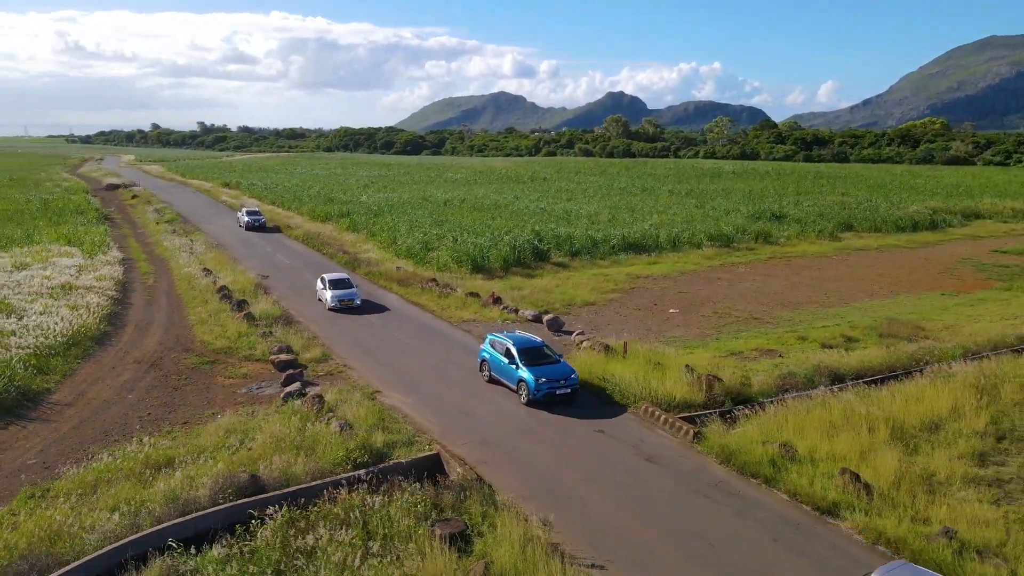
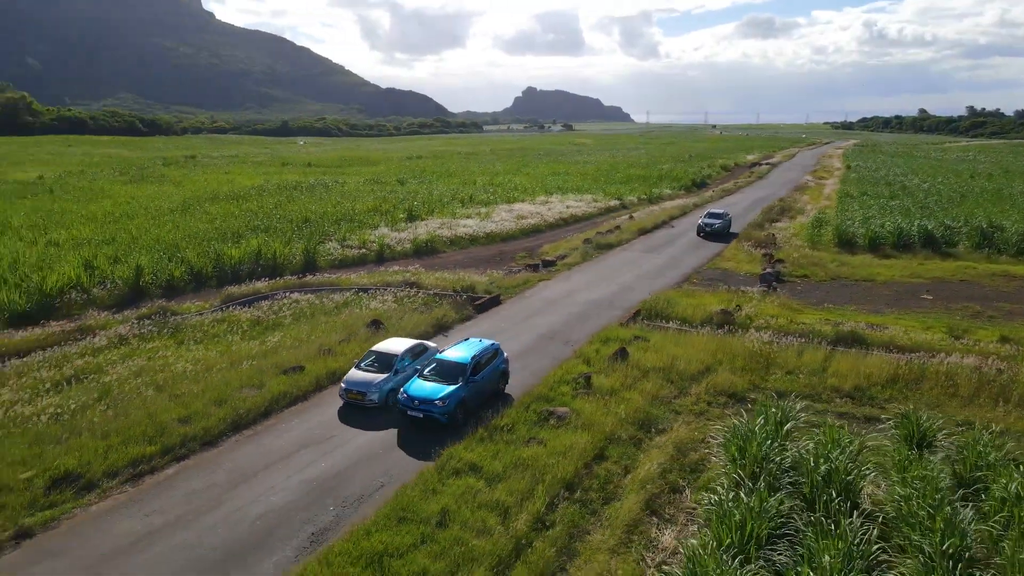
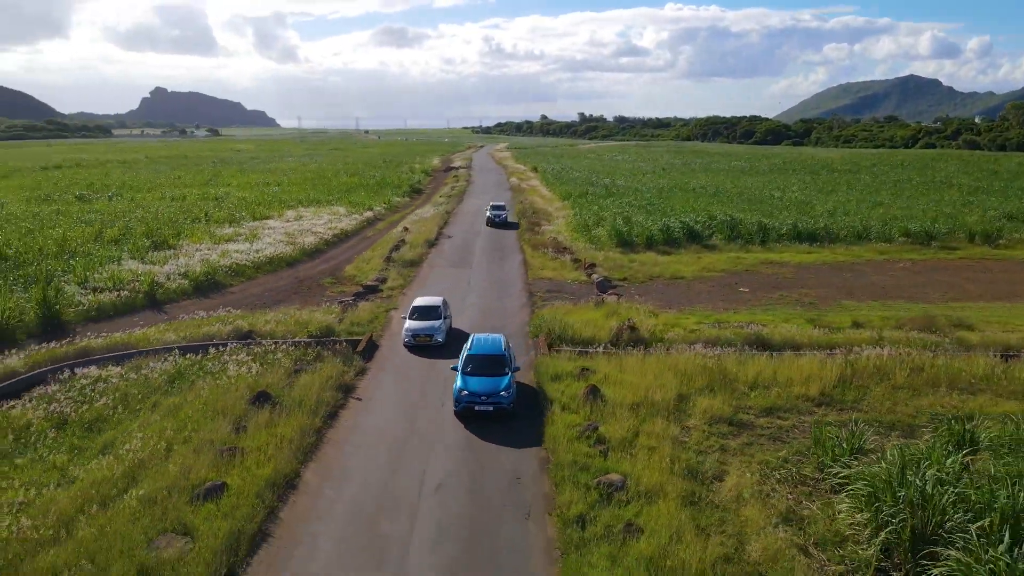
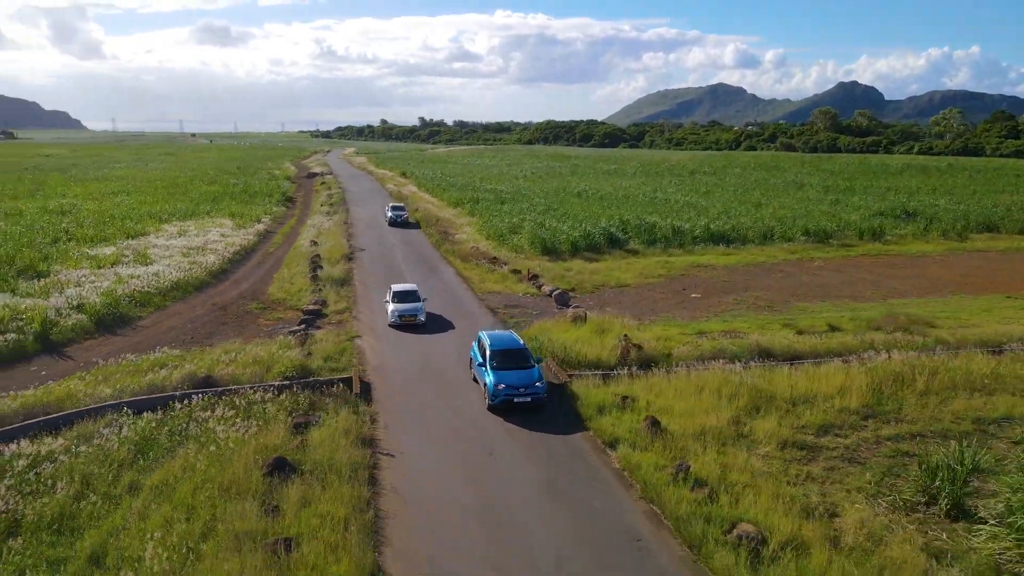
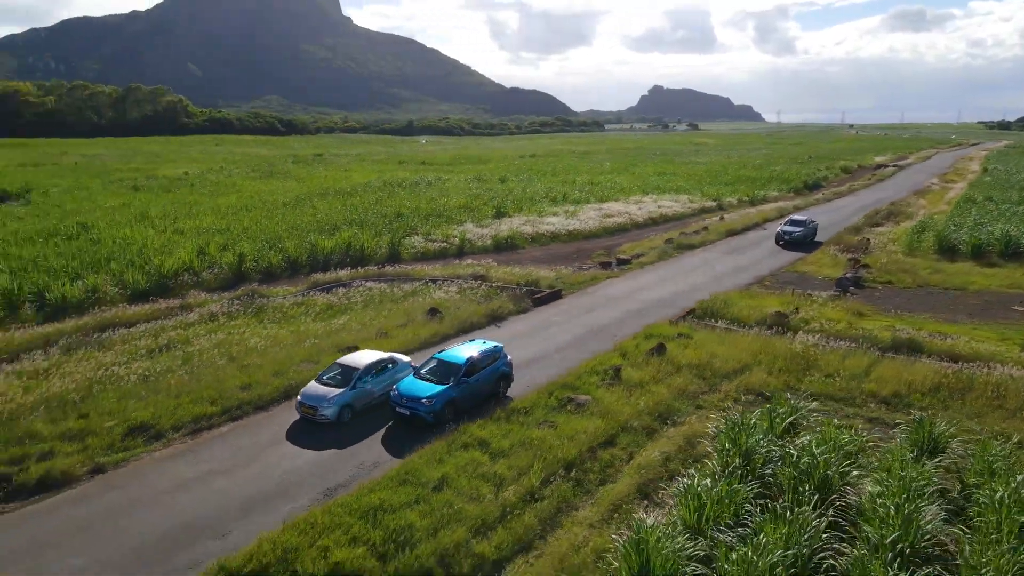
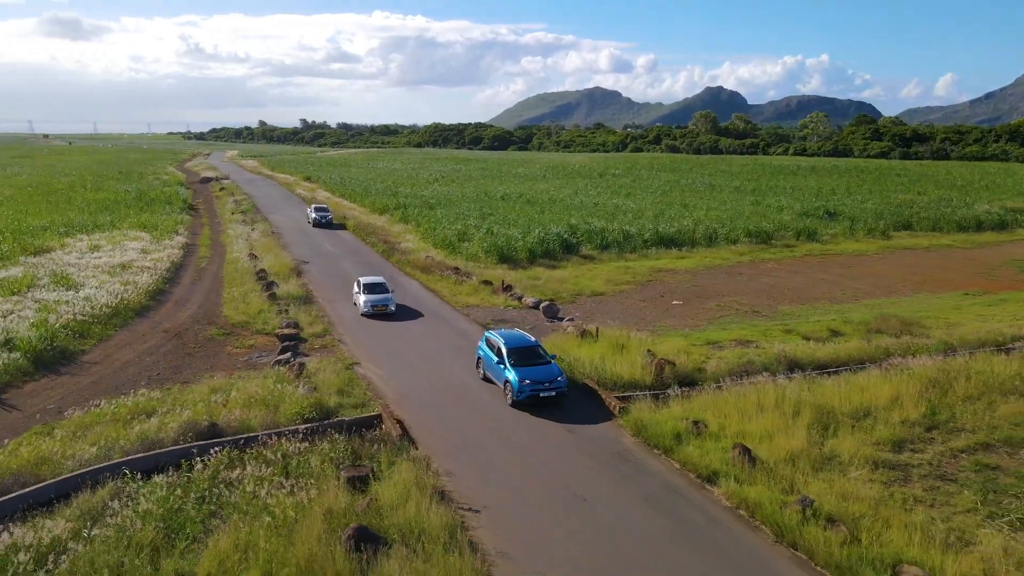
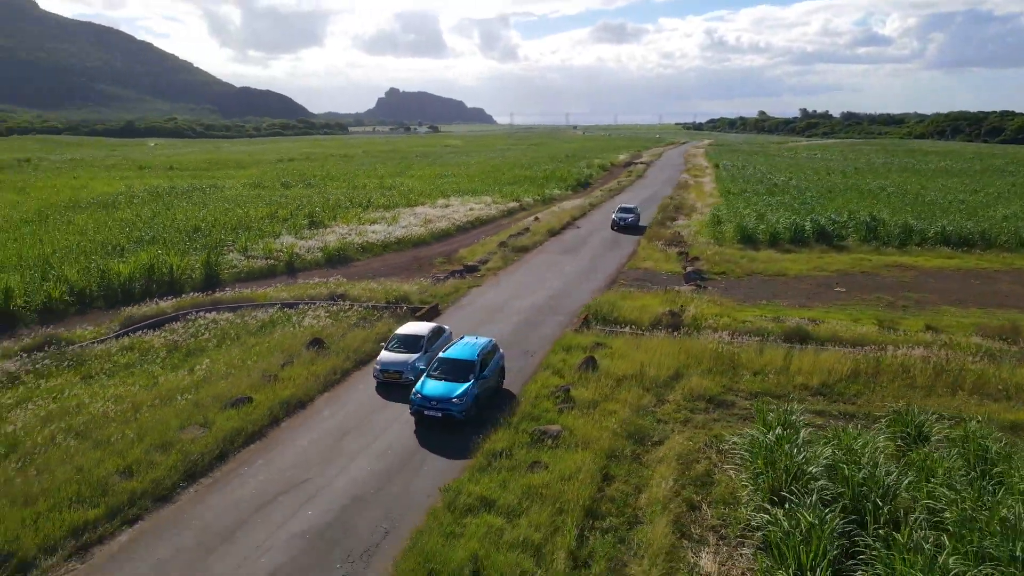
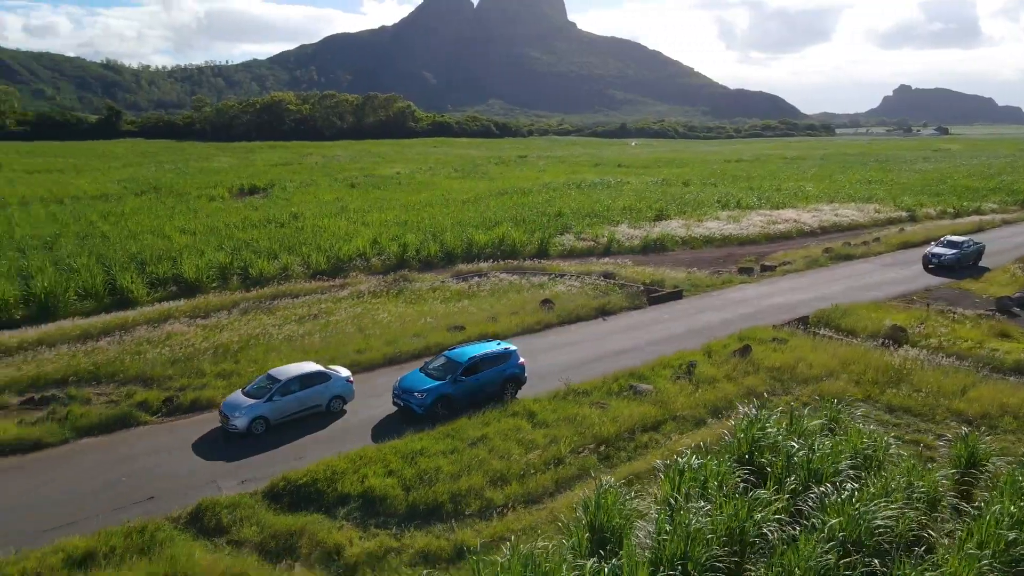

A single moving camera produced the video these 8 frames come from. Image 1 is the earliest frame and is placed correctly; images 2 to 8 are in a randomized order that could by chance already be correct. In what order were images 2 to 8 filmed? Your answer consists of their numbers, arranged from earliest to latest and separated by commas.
6, 4, 3, 7, 2, 5, 8
